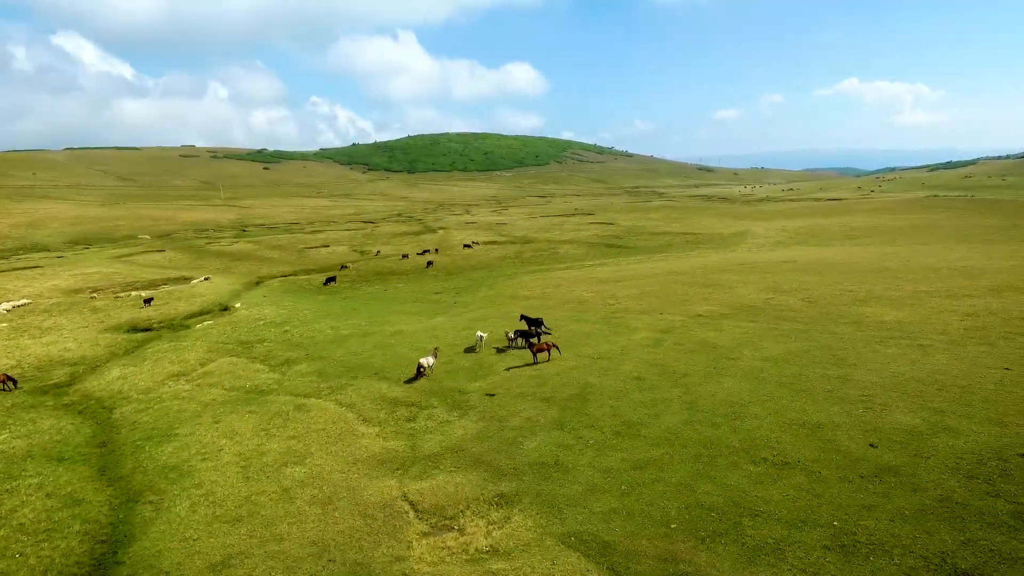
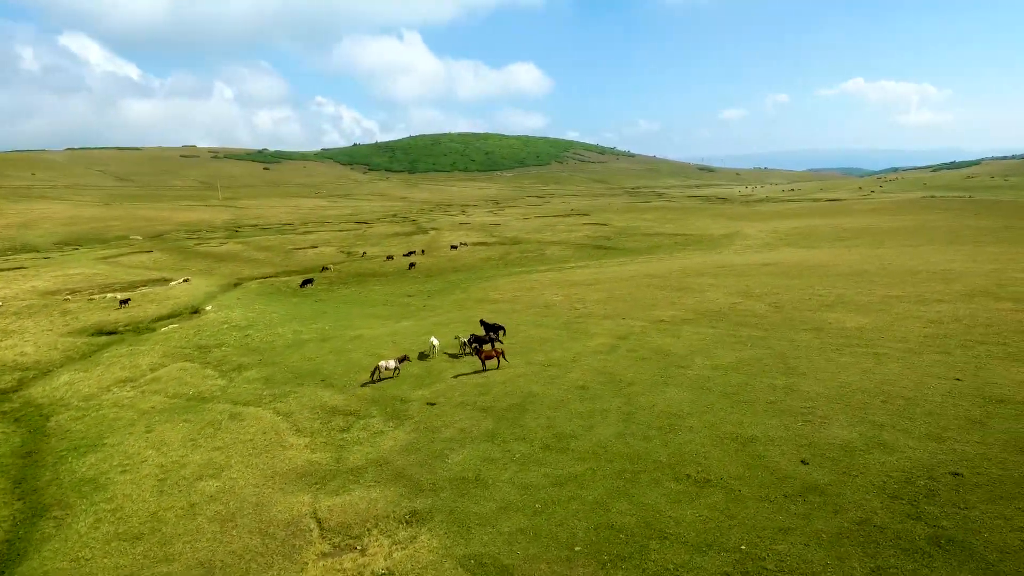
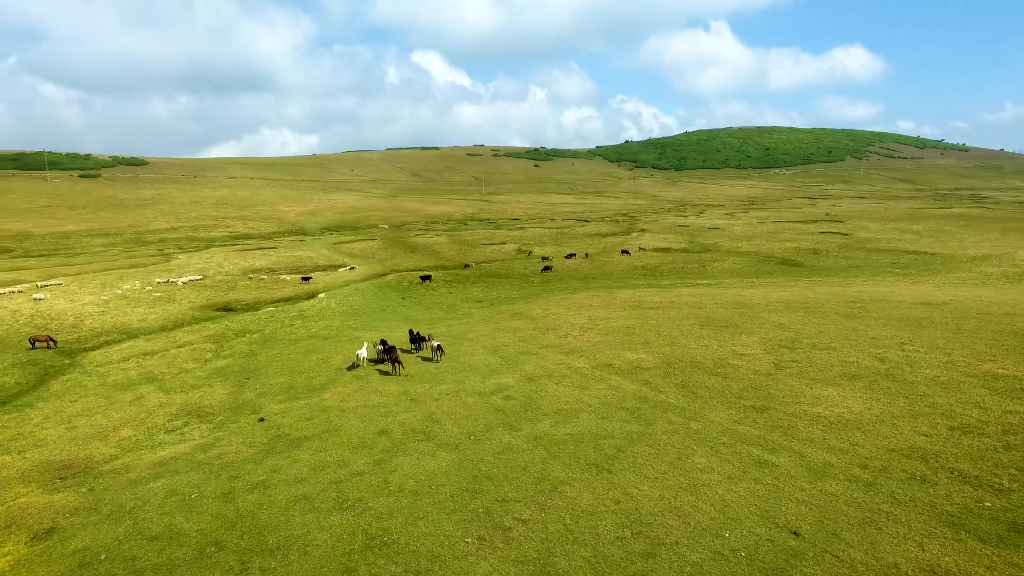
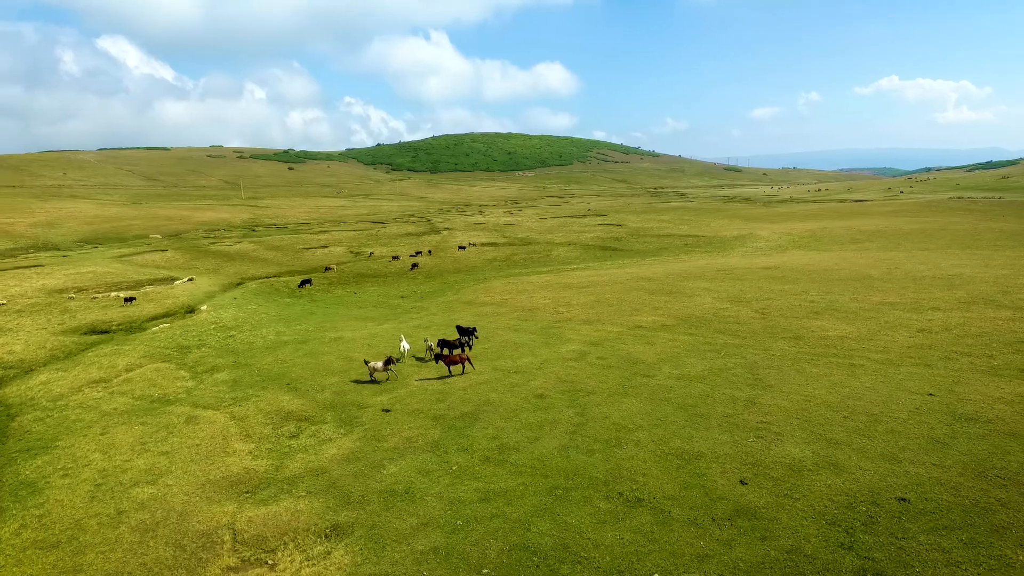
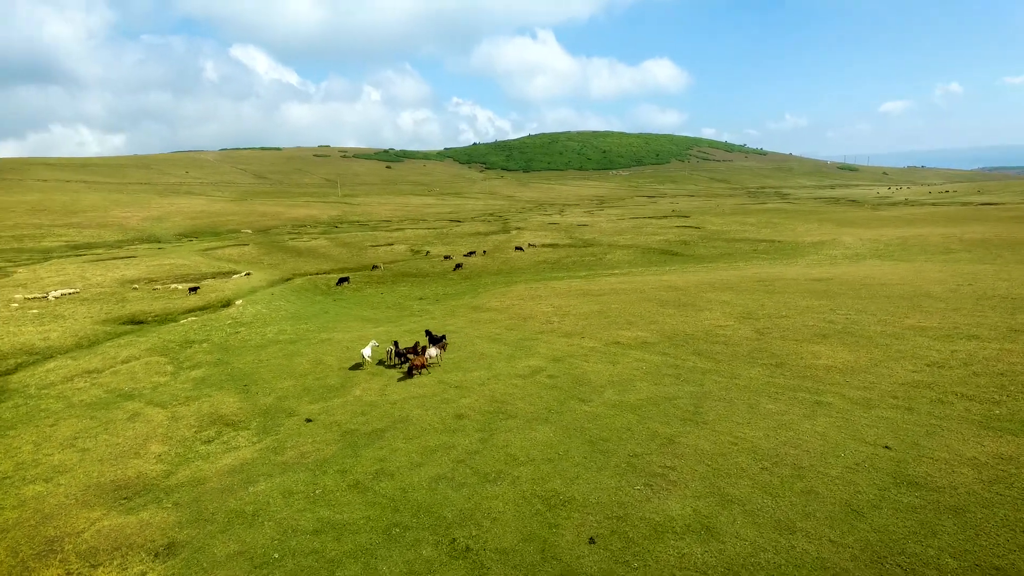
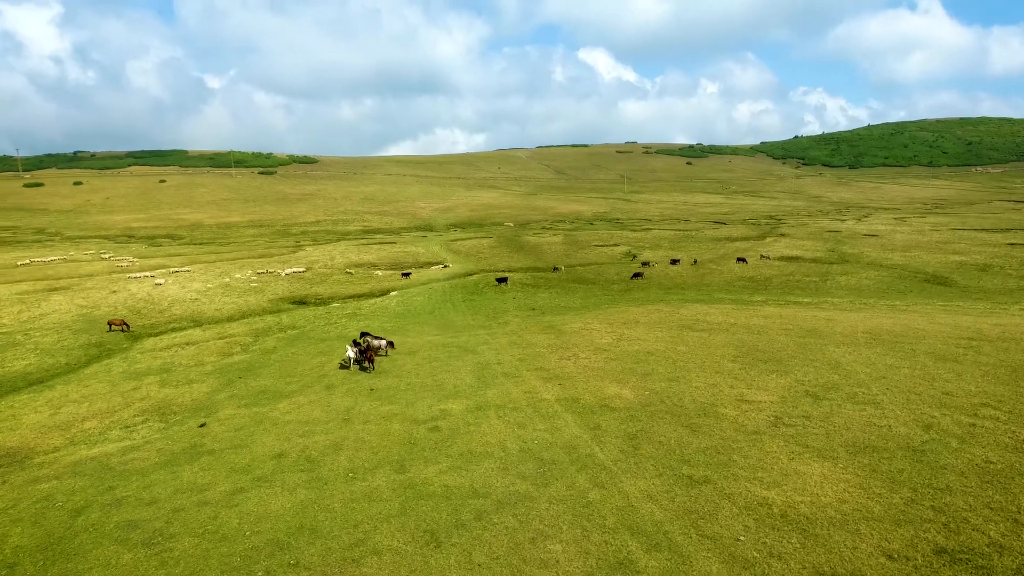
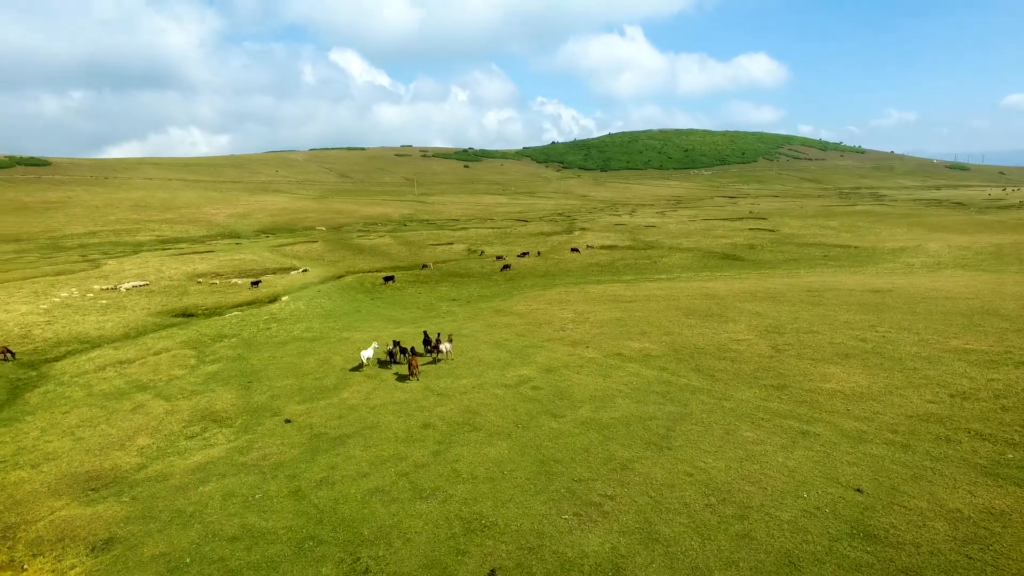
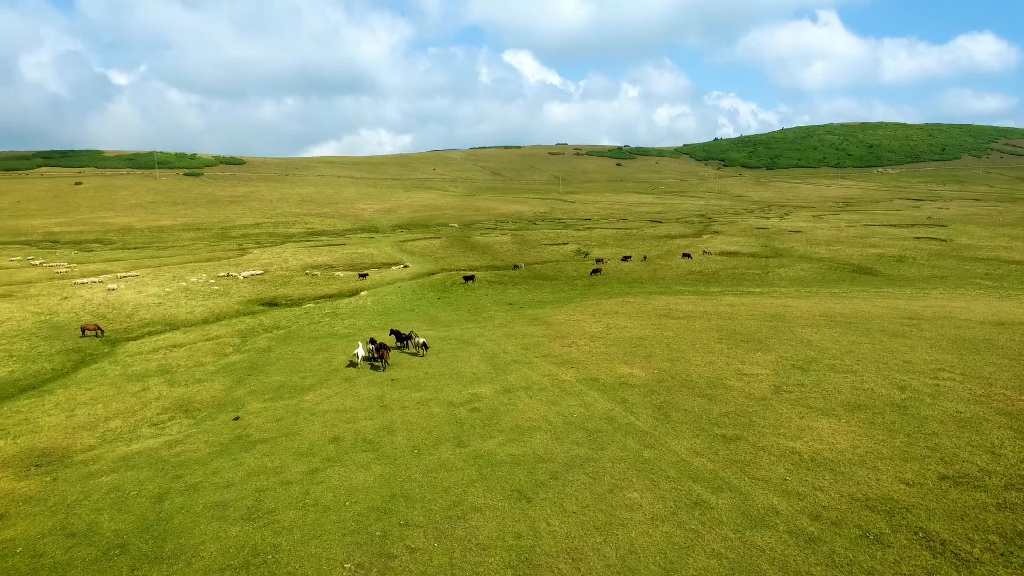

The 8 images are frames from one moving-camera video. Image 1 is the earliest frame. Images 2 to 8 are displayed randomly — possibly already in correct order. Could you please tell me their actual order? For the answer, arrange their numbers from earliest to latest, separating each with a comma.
2, 4, 5, 7, 3, 8, 6
